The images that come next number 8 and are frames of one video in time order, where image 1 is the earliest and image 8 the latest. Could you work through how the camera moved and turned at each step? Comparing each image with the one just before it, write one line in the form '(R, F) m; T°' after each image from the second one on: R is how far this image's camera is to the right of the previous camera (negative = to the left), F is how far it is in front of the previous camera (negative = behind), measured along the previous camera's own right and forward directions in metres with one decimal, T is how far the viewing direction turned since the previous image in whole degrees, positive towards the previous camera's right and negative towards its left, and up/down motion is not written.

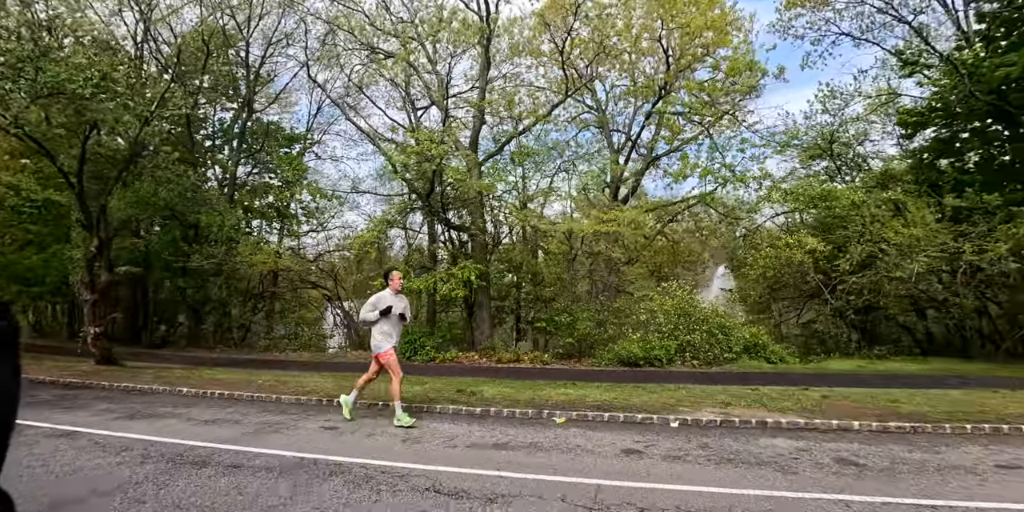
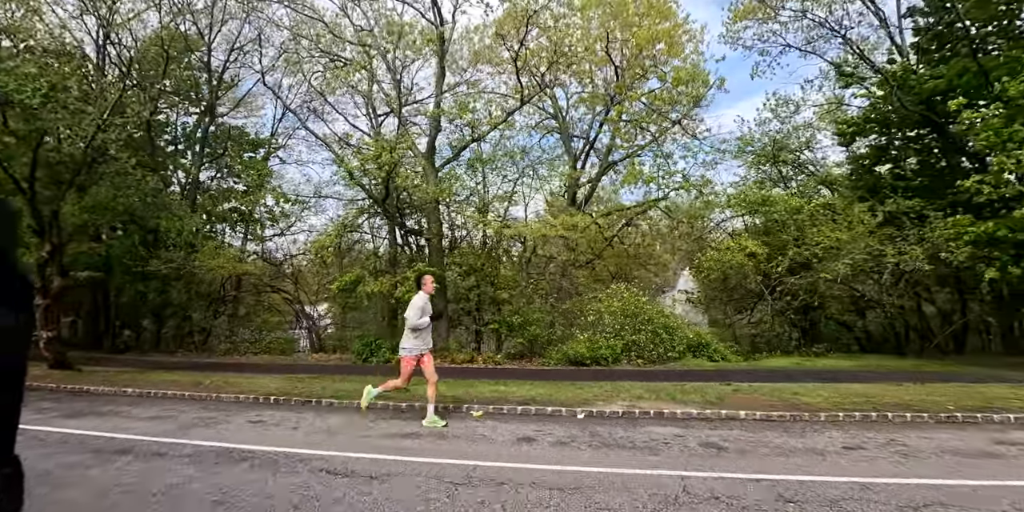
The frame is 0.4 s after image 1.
(+1.0, -0.5) m; +2°
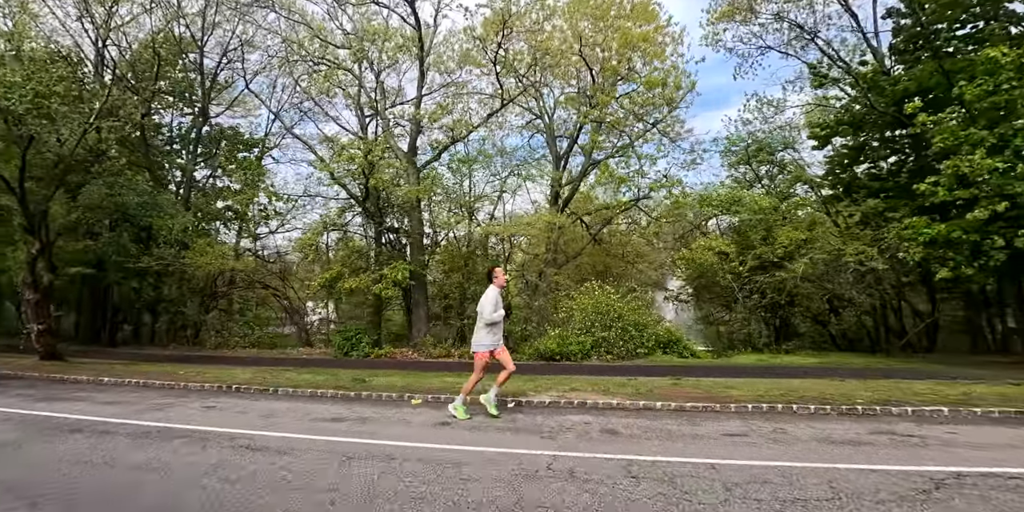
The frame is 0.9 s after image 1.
(+1.2, -0.5) m; -2°
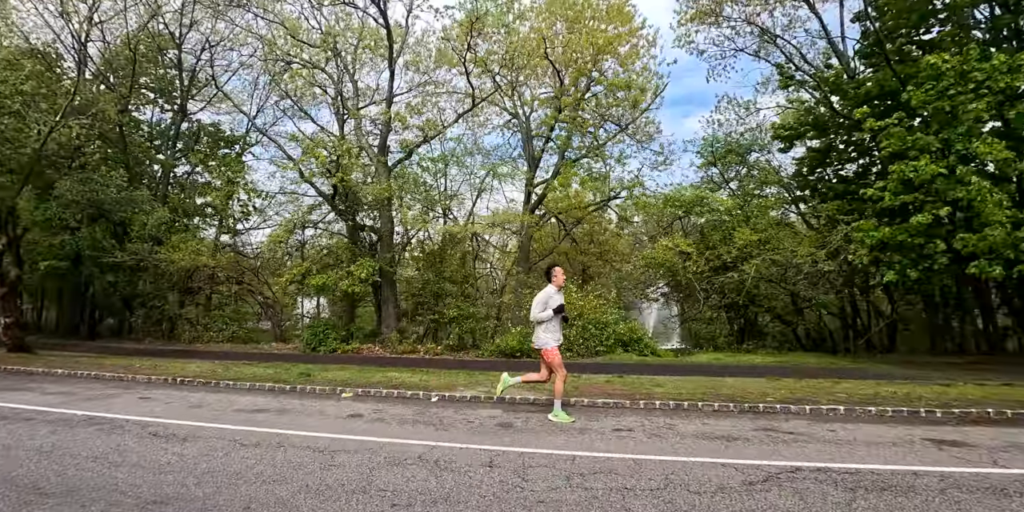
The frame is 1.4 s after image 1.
(+1.3, -0.3) m; -1°
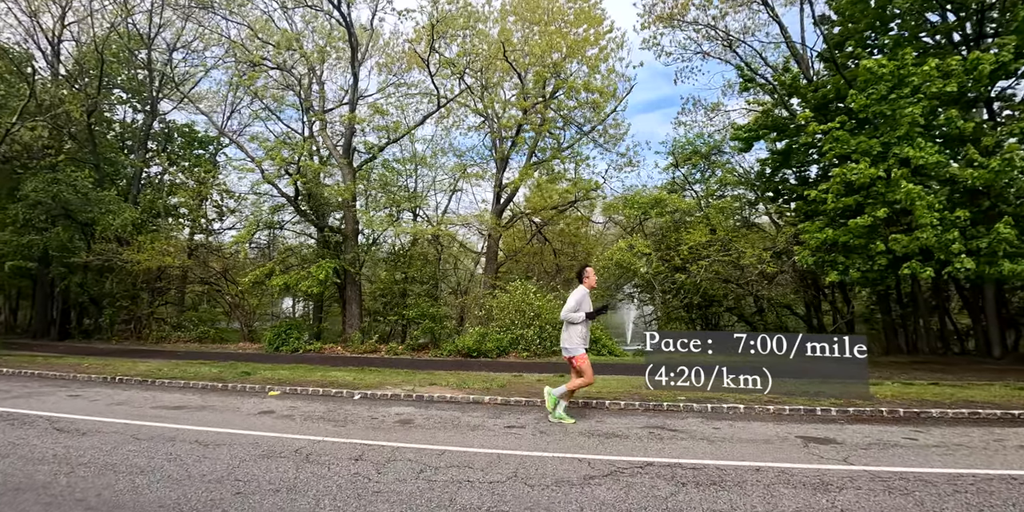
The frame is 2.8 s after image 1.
(+1.3, -0.2) m; 0°
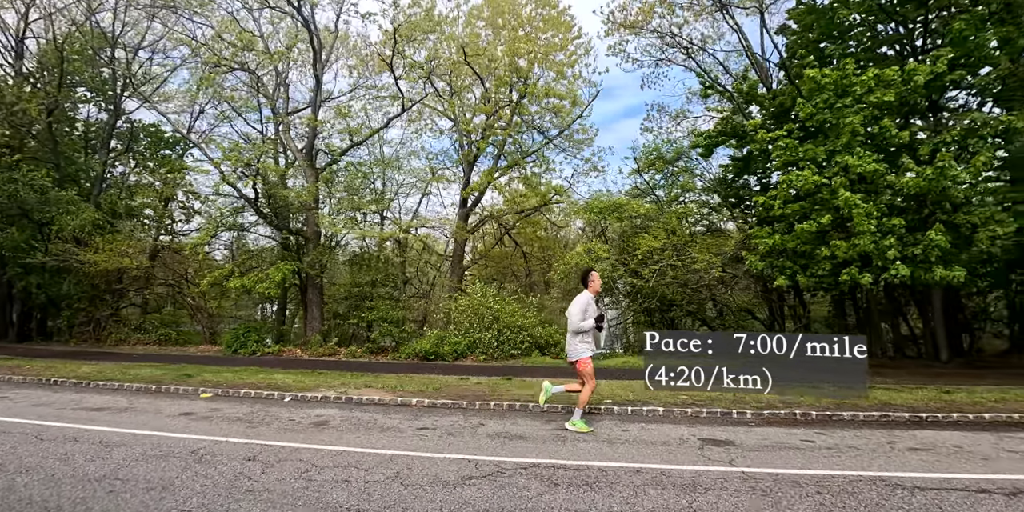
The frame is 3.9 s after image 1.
(+1.0, -0.1) m; +1°
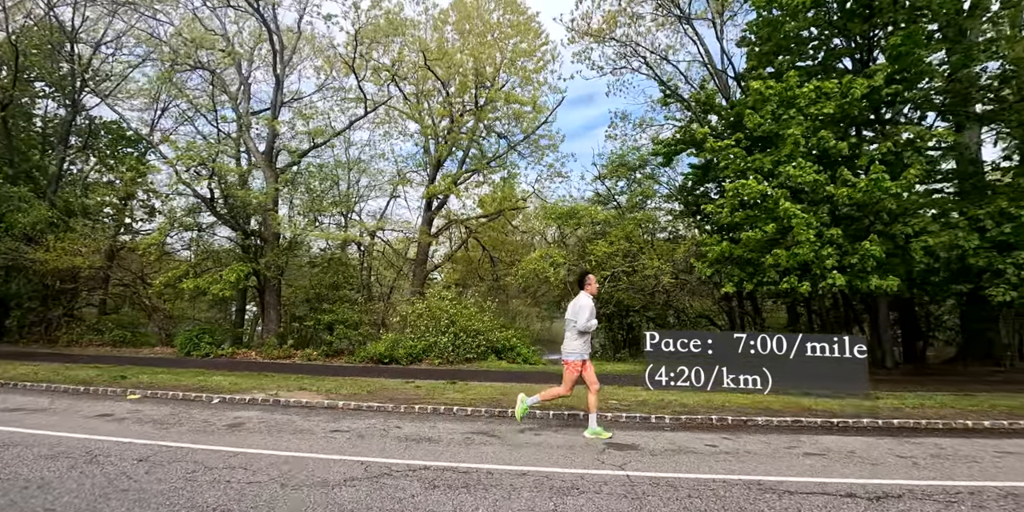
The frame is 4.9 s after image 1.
(+0.9, -0.1) m; +1°
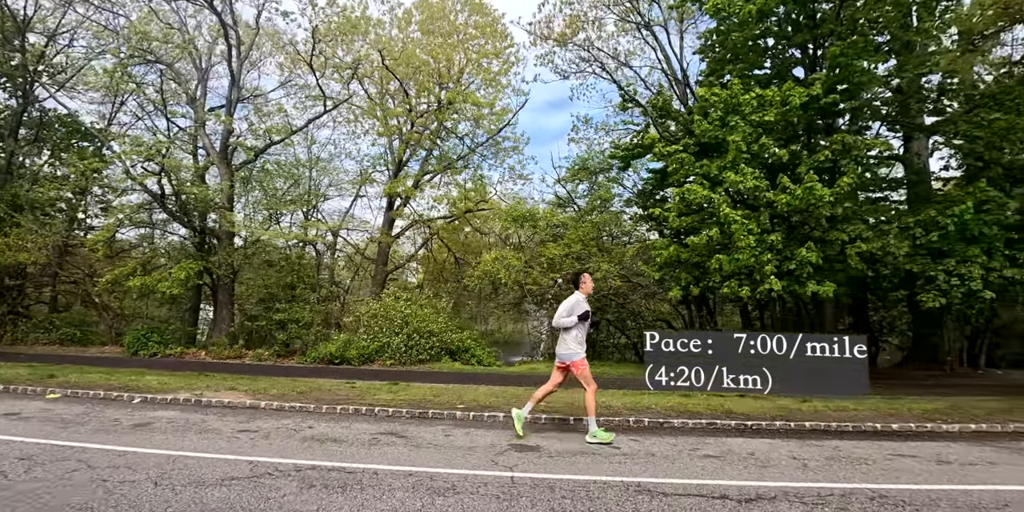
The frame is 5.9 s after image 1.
(+0.9, 0.0) m; +2°
